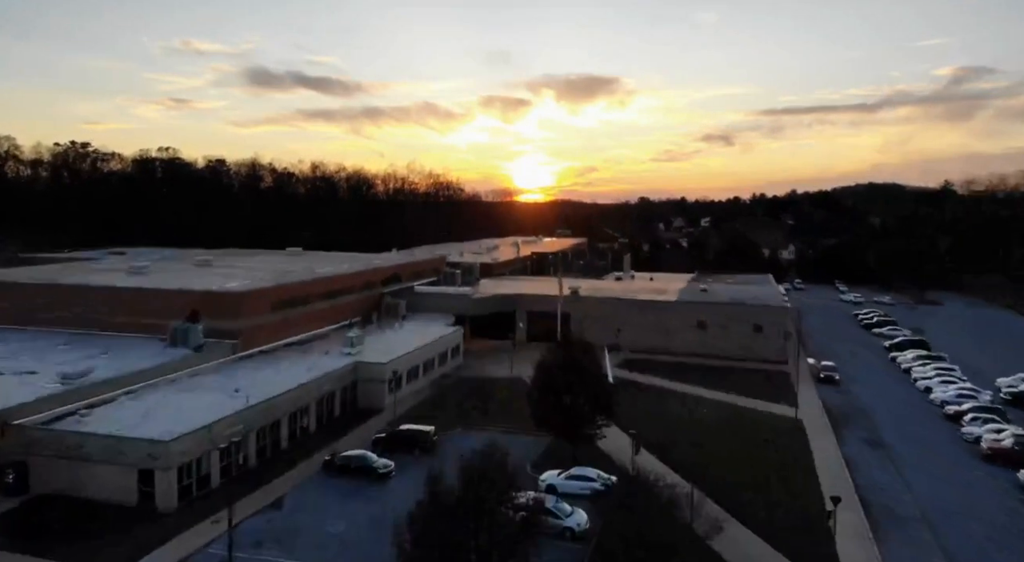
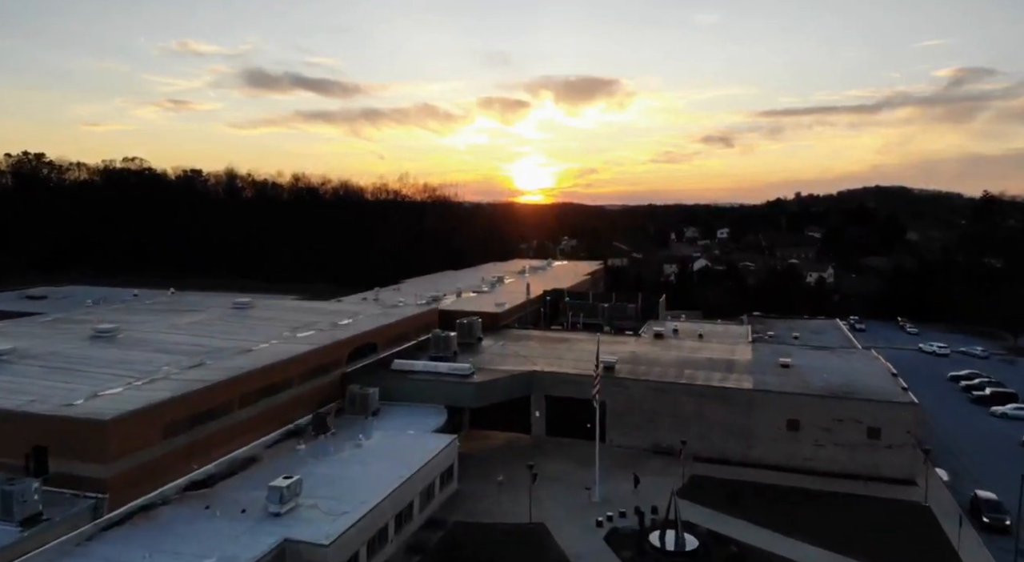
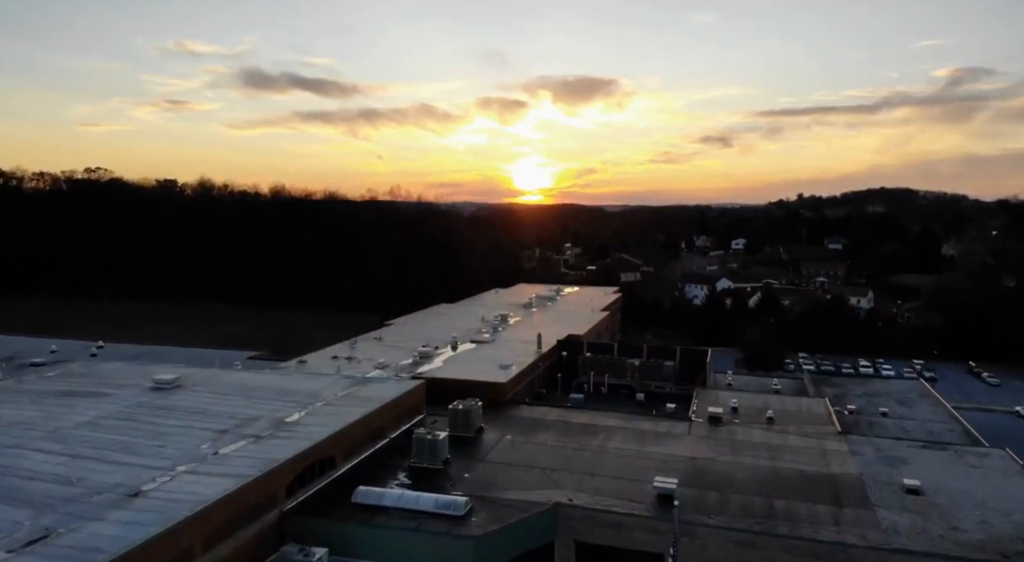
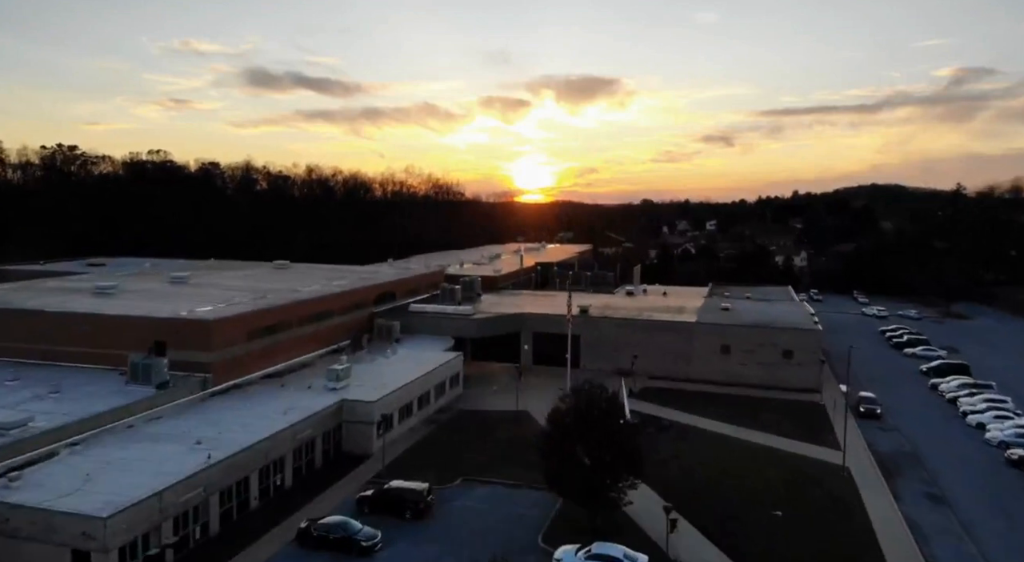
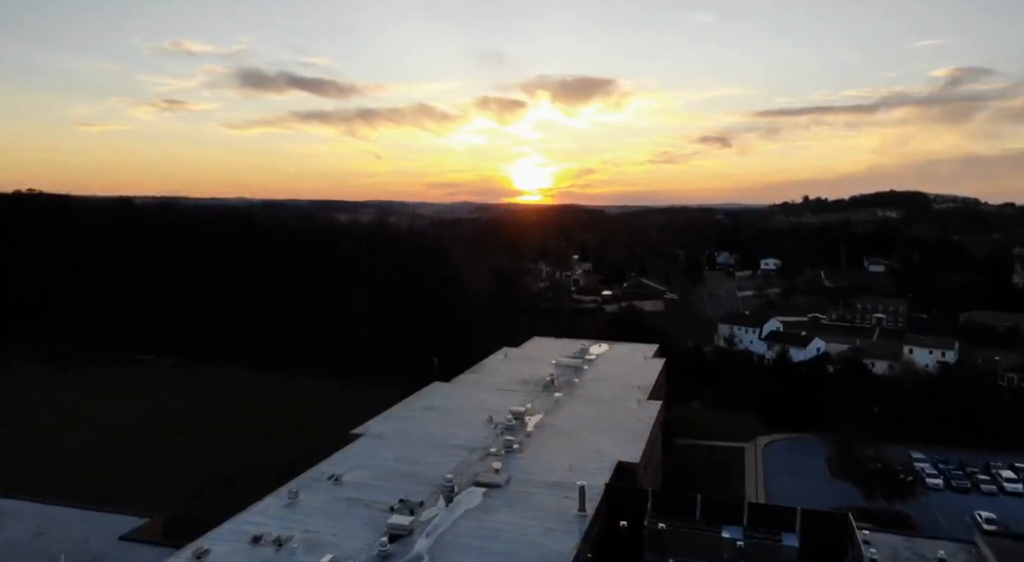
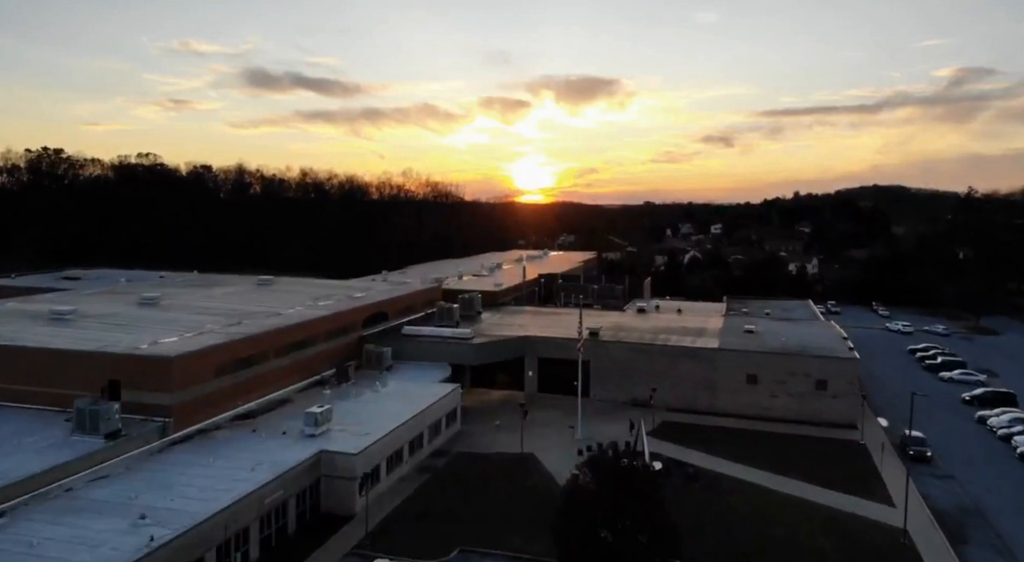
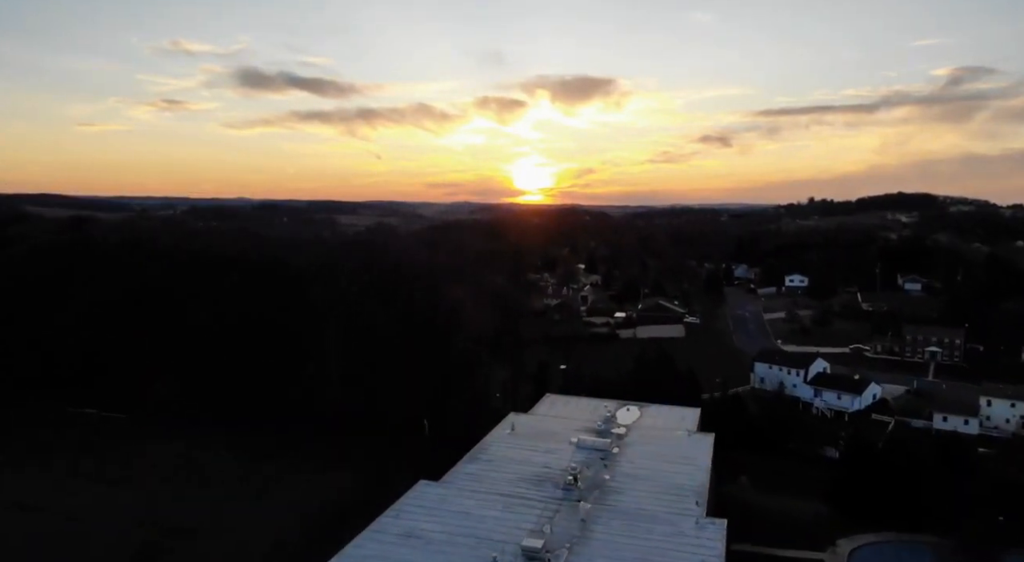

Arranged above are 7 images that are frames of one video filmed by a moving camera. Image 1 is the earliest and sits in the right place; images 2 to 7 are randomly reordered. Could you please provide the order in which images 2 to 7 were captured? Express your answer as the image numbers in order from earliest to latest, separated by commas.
4, 6, 2, 3, 5, 7
